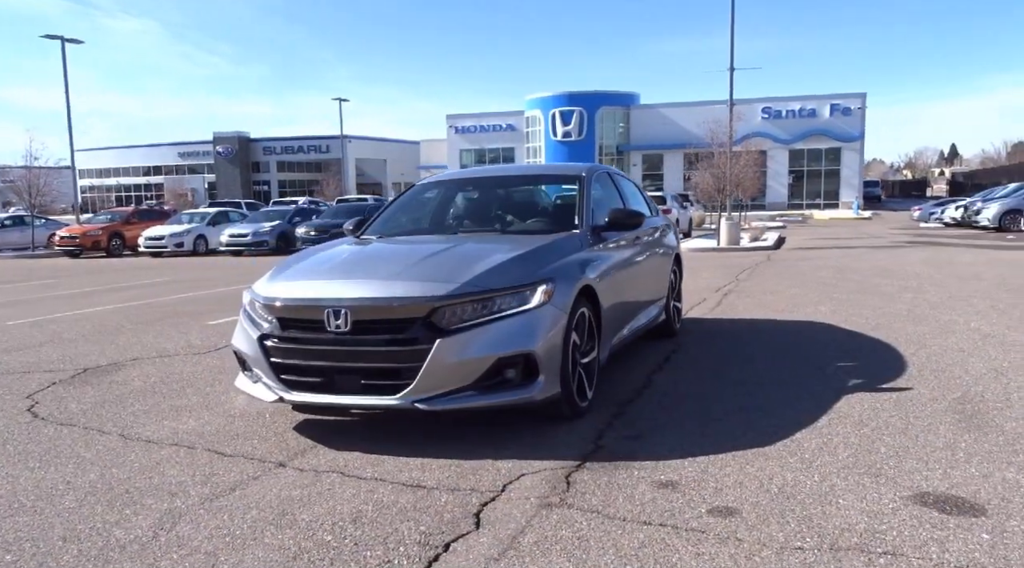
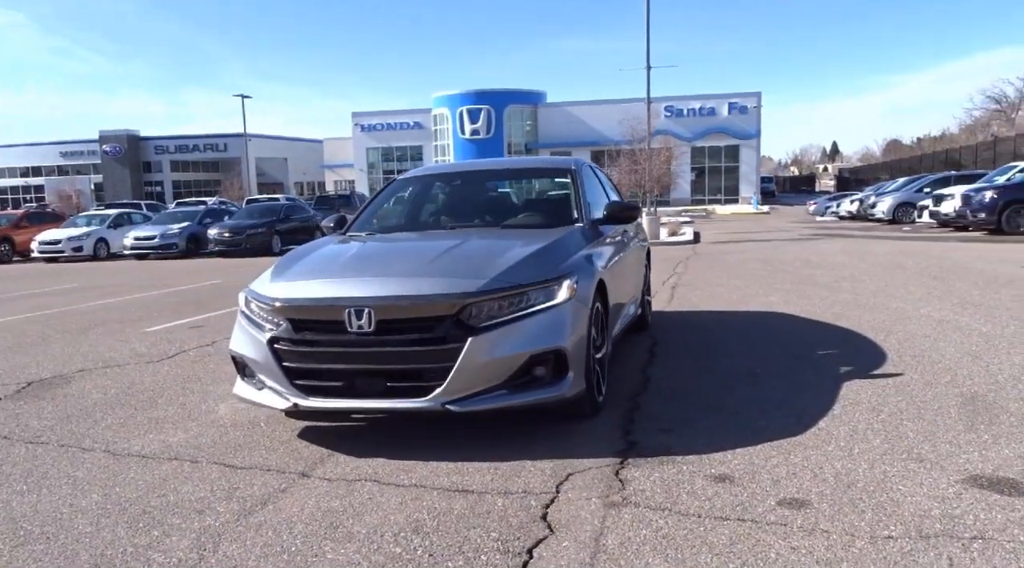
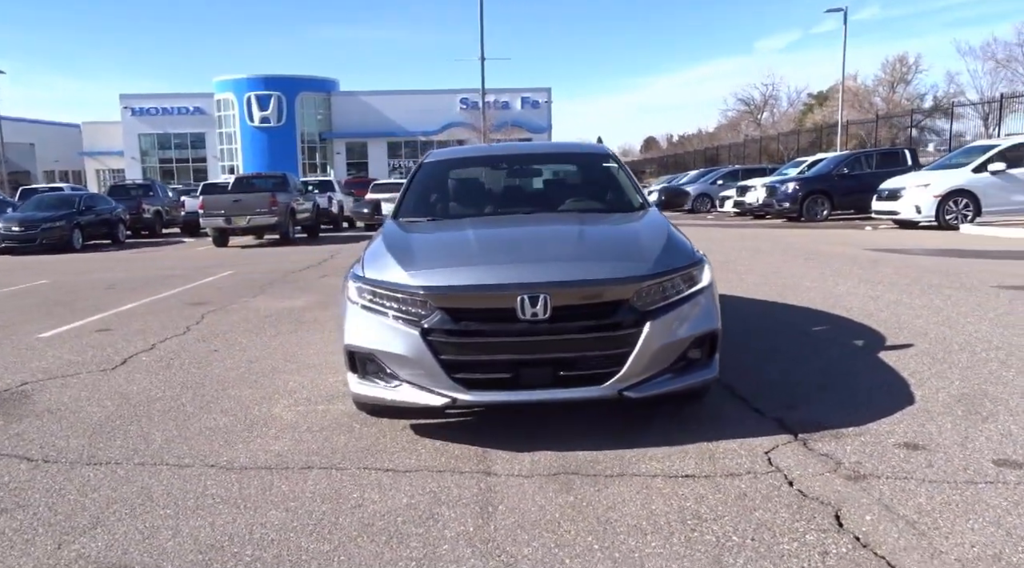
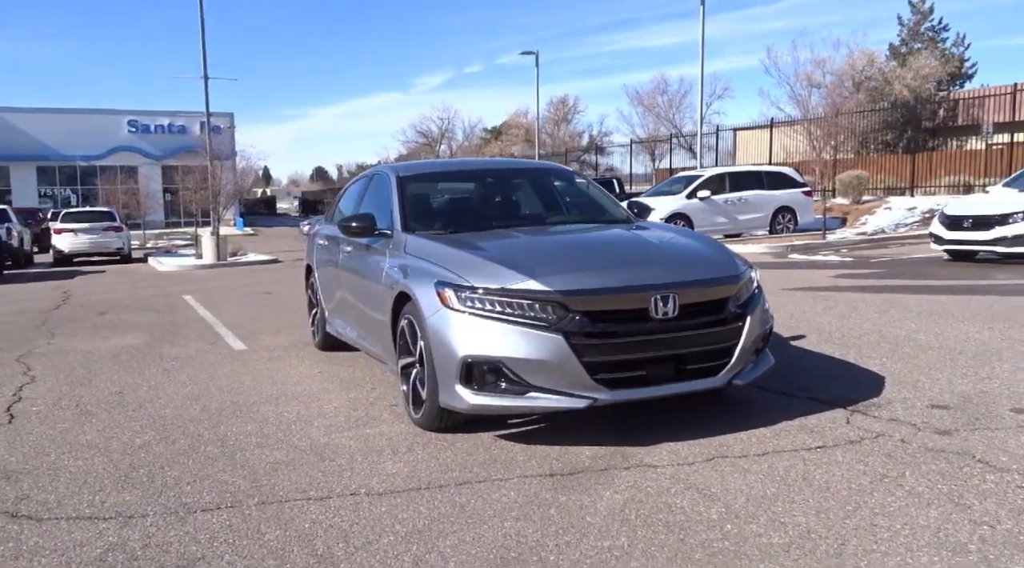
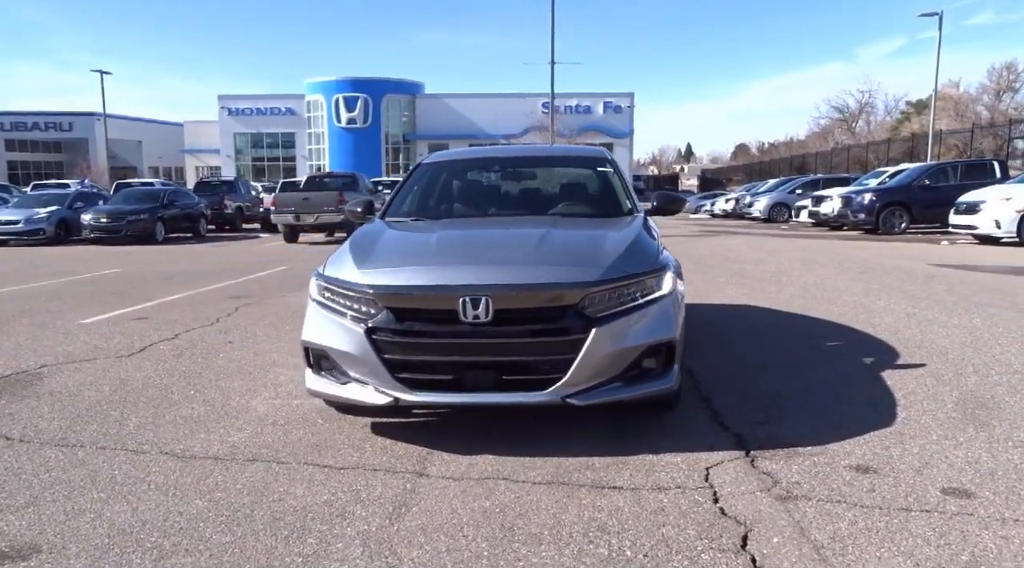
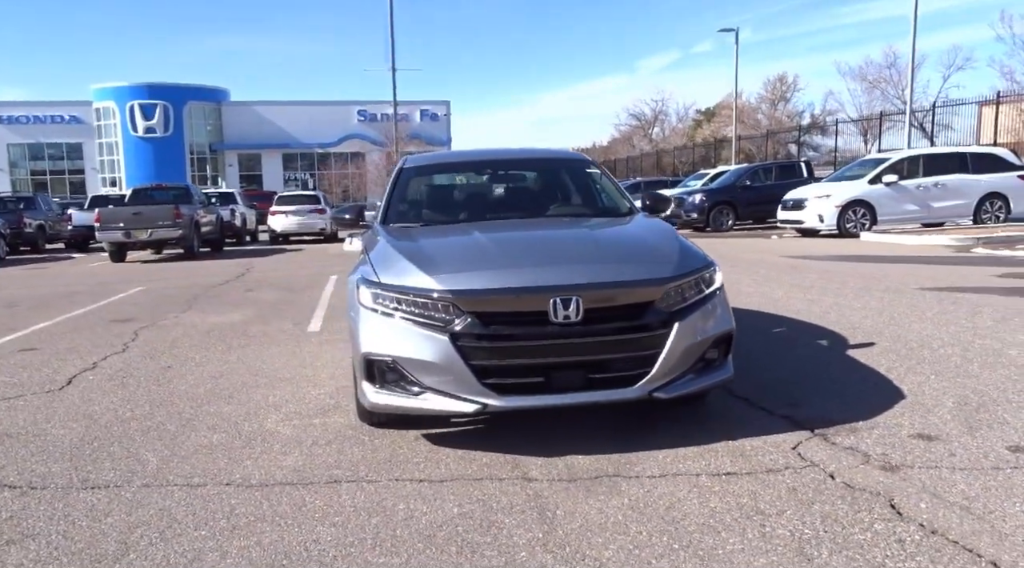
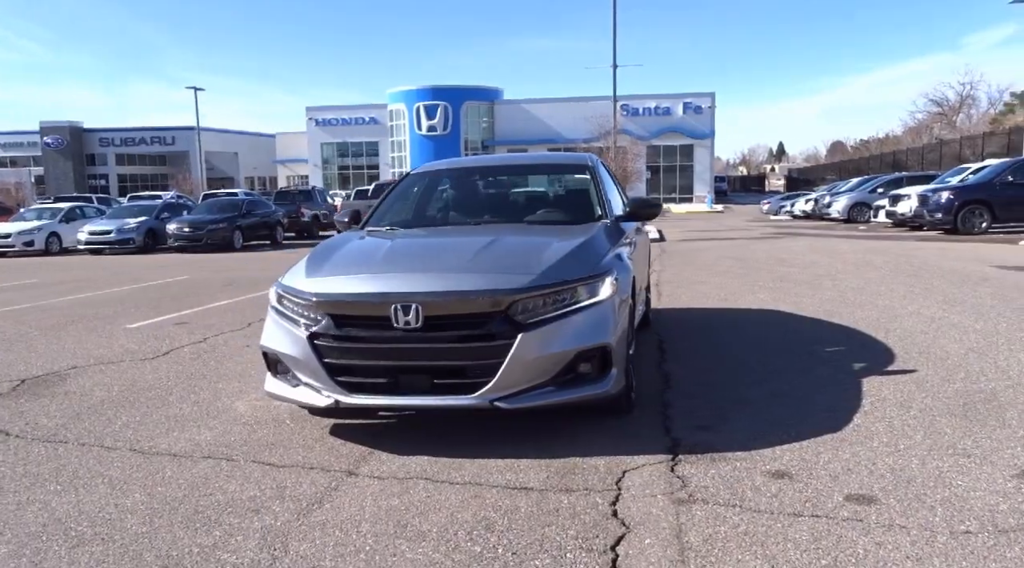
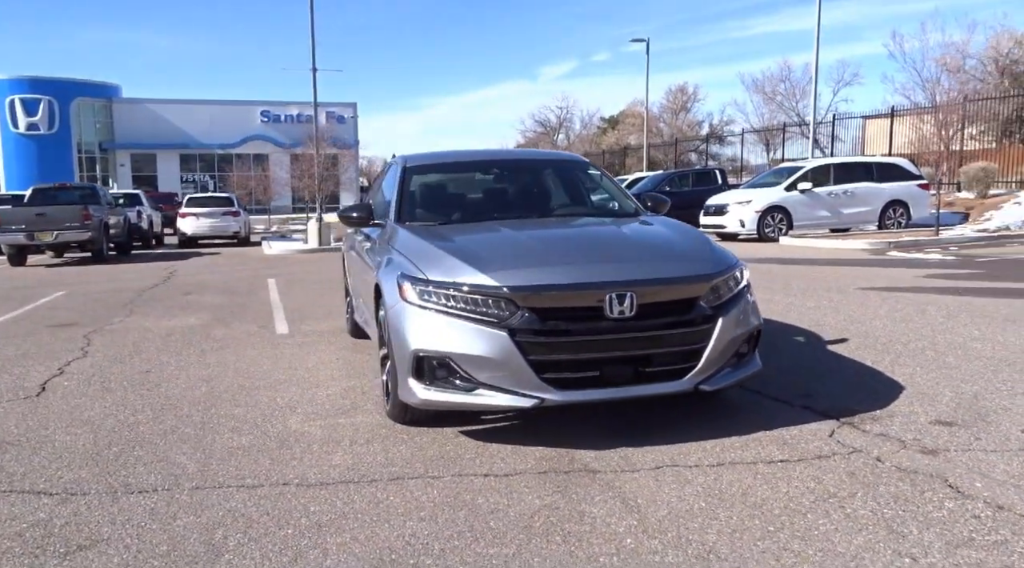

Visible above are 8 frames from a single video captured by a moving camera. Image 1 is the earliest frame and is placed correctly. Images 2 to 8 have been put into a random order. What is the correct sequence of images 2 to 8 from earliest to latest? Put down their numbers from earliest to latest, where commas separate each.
2, 7, 5, 3, 6, 8, 4
